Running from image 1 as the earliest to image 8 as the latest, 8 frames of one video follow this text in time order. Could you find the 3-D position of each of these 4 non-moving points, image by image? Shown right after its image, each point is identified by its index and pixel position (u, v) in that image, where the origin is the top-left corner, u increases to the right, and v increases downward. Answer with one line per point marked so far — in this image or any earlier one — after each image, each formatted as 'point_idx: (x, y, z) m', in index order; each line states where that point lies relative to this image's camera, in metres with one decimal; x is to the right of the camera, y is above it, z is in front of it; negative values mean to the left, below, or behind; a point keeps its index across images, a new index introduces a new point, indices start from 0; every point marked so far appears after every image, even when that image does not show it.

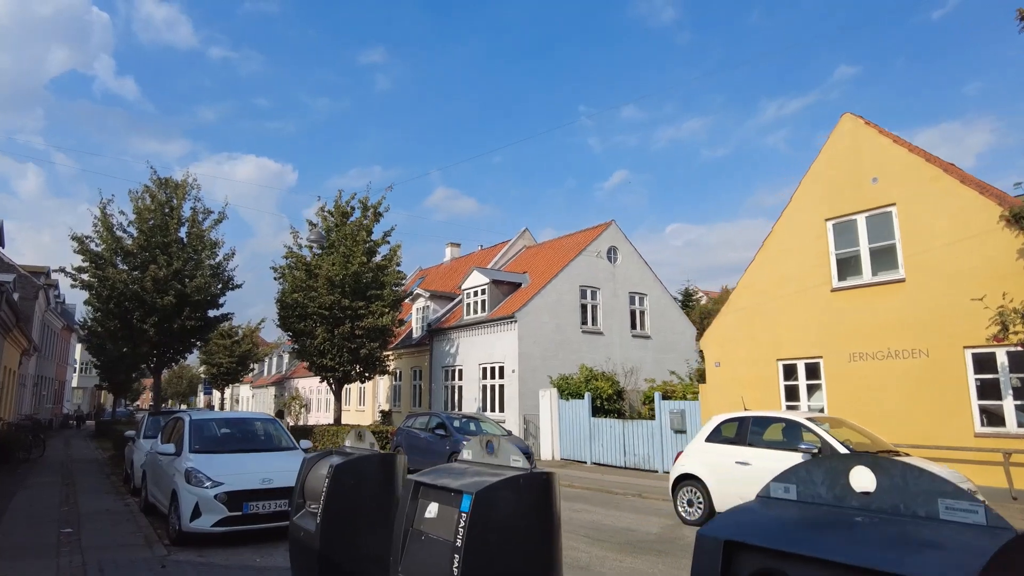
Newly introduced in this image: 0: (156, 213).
0: (-9.5, +2.0, +18.3) m
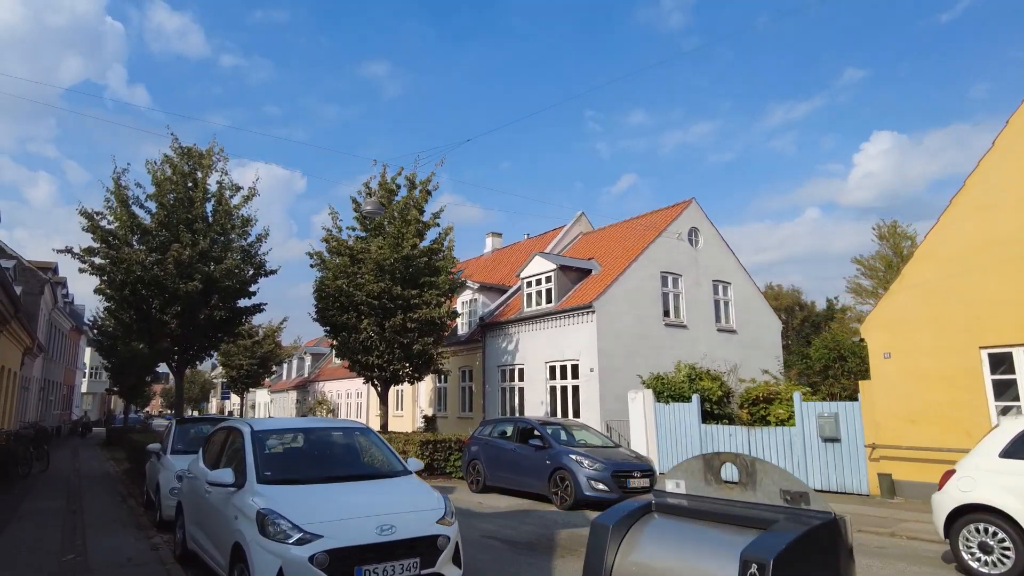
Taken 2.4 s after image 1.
0: (-7.6, +2.3, +15.6) m
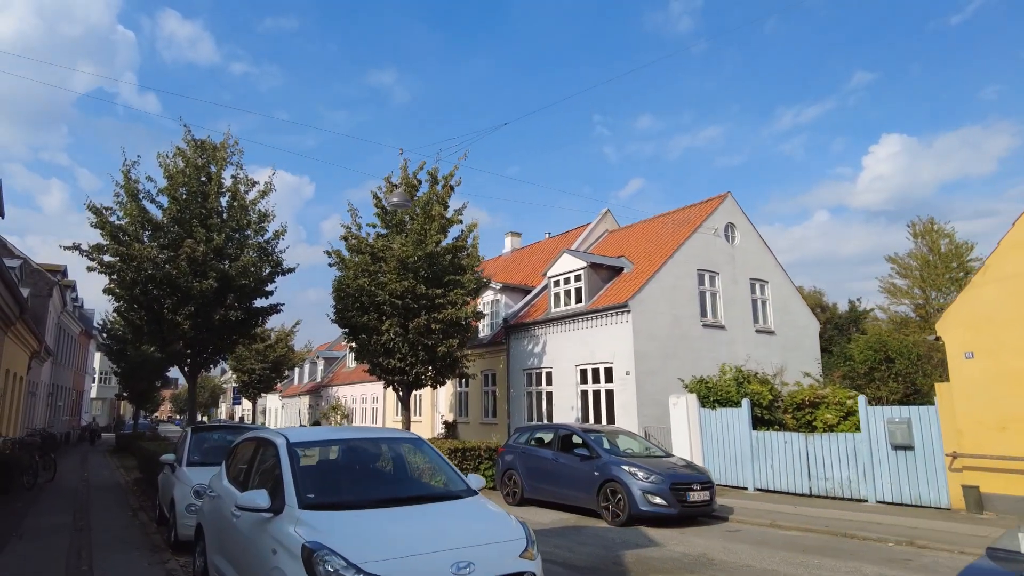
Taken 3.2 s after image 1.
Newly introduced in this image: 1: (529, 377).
0: (-6.9, +2.4, +14.8) m
1: (+0.5, -2.6, +19.5) m
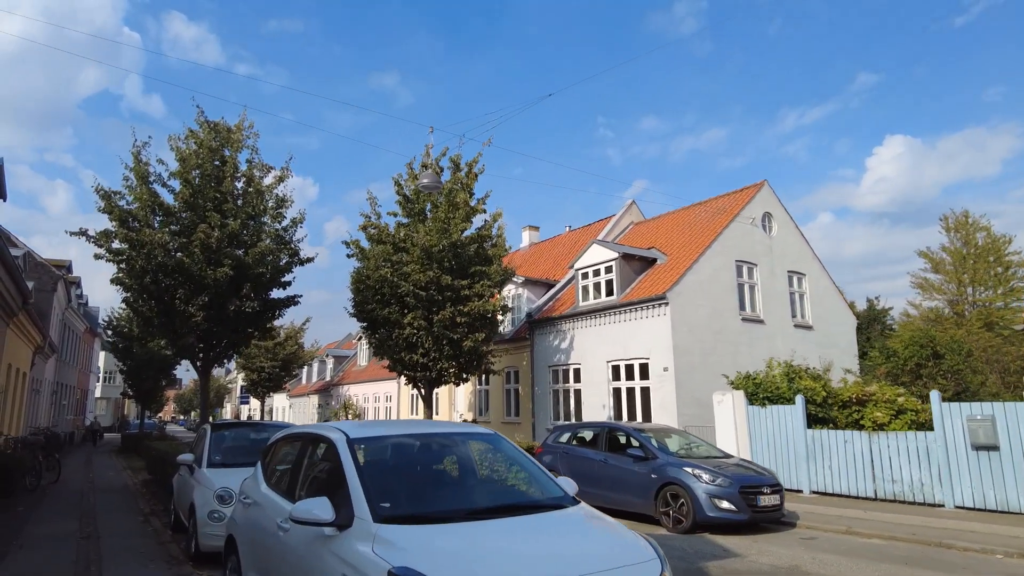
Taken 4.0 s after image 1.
0: (-6.2, +2.6, +13.9) m
1: (+1.2, -2.4, +18.6) m
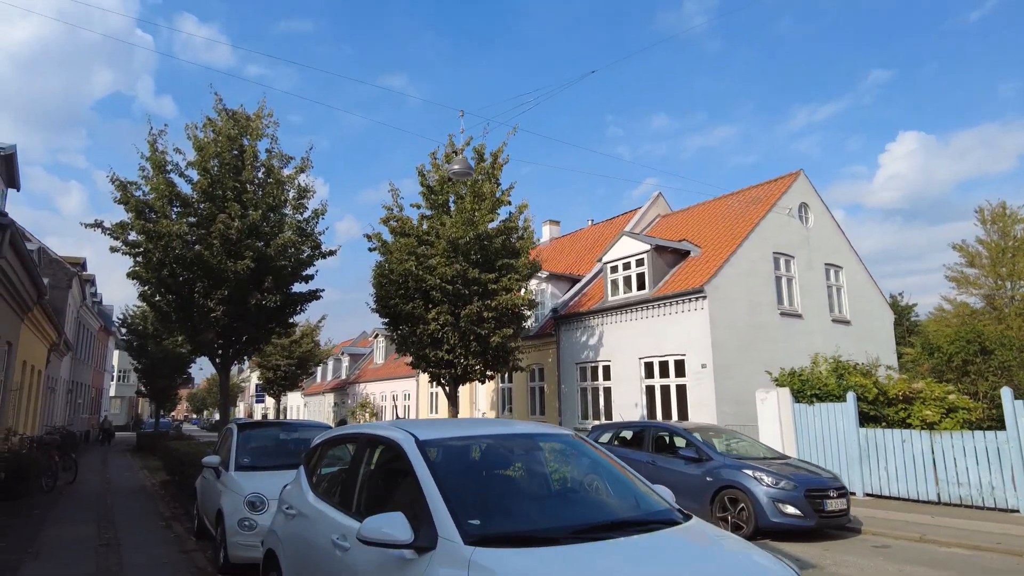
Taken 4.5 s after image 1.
0: (-5.6, +2.7, +13.4) m
1: (+1.9, -2.2, +18.0) m
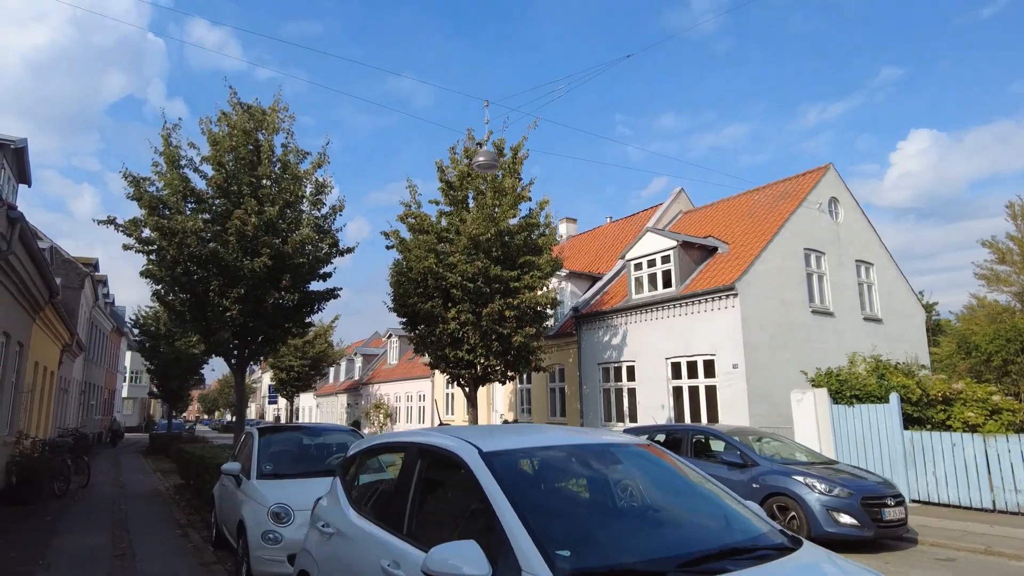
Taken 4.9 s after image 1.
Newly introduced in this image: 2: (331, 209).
0: (-5.2, +2.7, +13.0) m
1: (+2.4, -2.2, +17.5) m
2: (-3.6, +1.6, +13.7) m
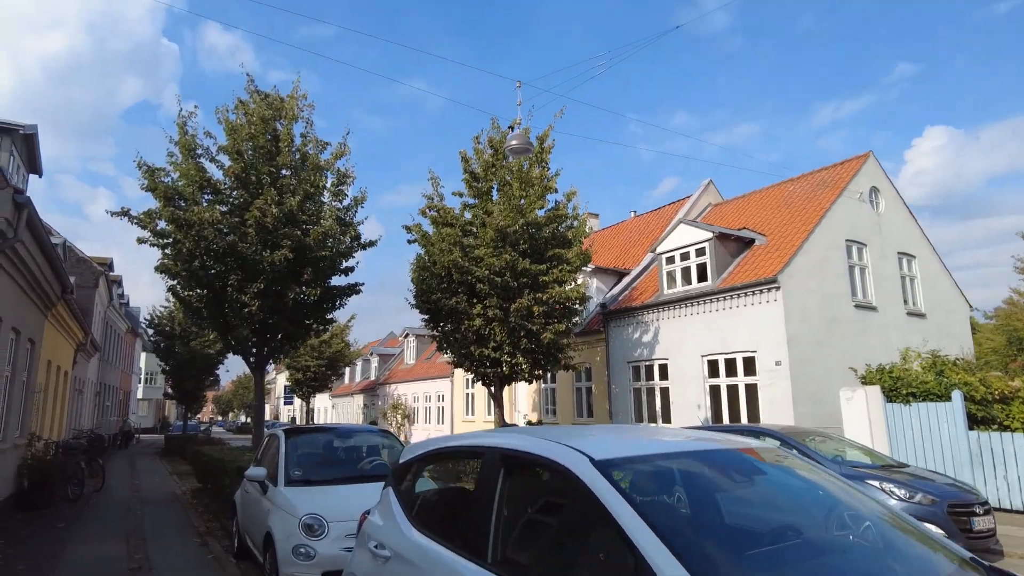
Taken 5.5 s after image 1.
0: (-4.6, +2.8, +12.4) m
1: (+3.0, -2.0, +16.8) m
2: (-3.1, +1.7, +13.1) m
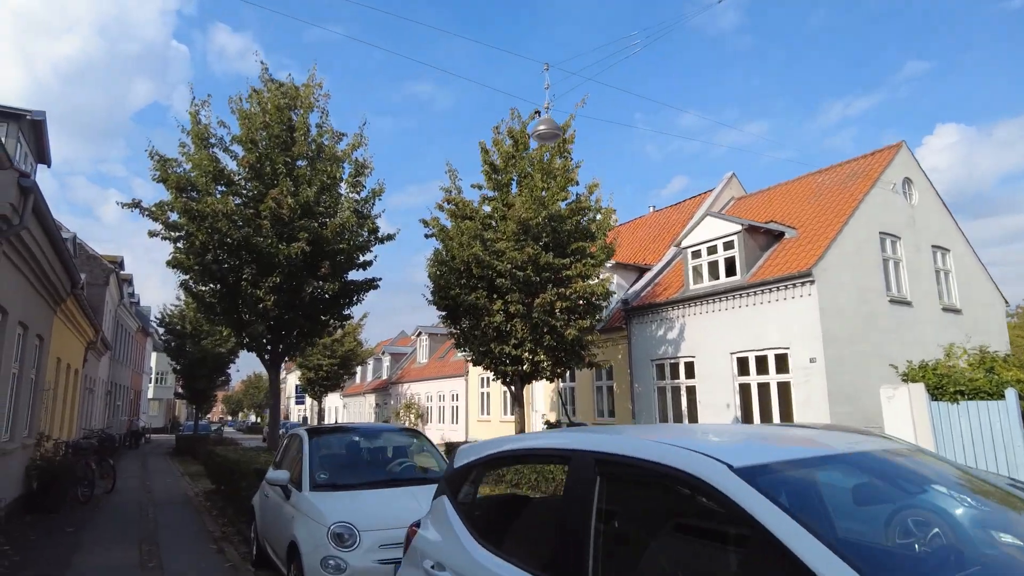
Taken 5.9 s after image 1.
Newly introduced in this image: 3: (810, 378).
0: (-4.2, +2.9, +12.0) m
1: (+3.5, -1.9, +16.3) m
2: (-2.6, +1.8, +12.6) m
3: (+5.5, -1.7, +12.7) m
